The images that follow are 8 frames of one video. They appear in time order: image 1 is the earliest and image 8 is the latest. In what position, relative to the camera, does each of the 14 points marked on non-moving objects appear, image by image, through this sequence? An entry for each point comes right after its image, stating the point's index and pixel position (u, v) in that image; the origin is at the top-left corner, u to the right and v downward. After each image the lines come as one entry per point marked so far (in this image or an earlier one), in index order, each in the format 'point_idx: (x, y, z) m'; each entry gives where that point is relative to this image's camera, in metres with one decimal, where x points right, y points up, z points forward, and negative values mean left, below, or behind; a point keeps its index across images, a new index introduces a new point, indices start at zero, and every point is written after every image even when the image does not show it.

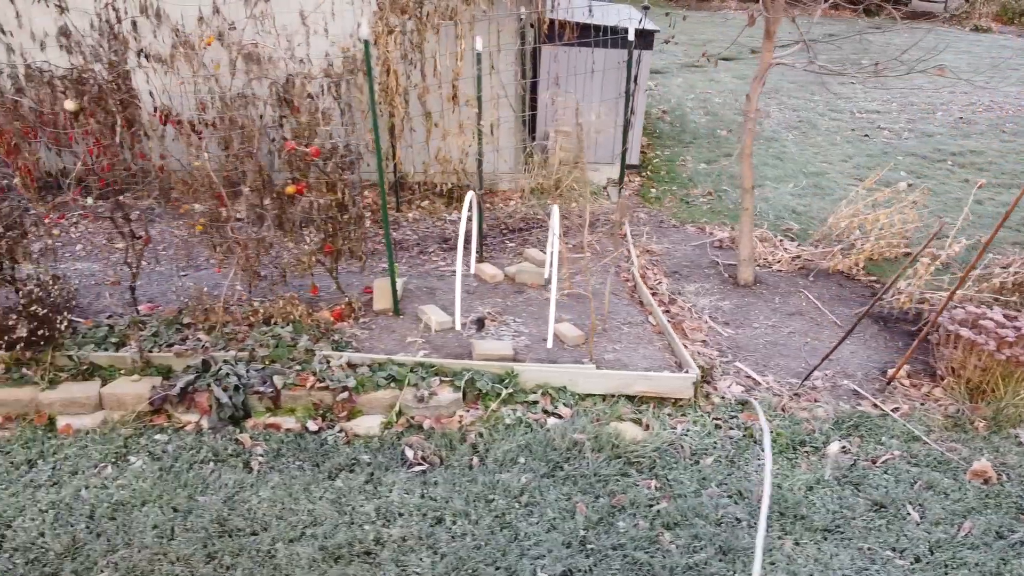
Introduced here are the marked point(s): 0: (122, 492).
0: (-1.3, -0.7, +2.8) m
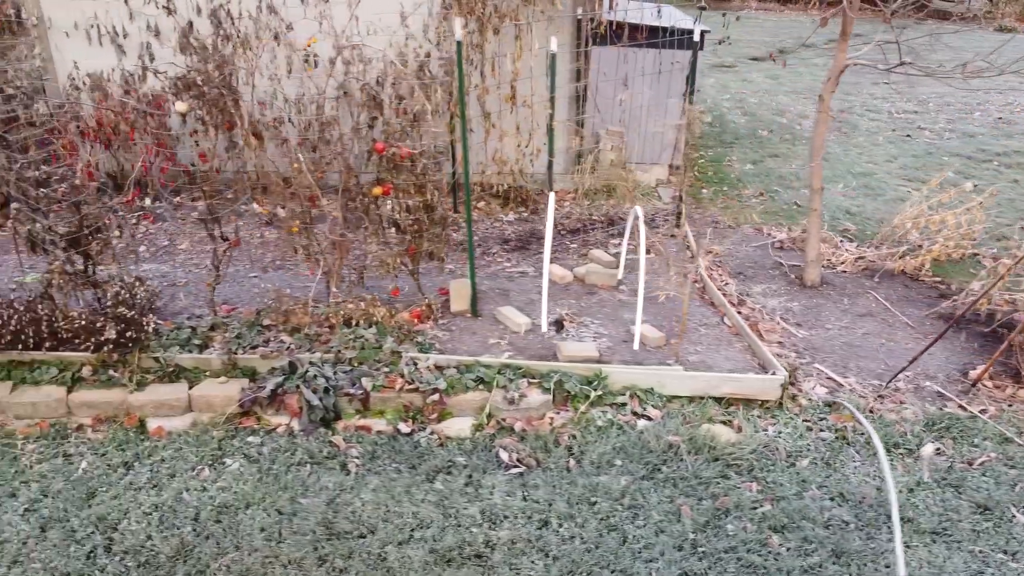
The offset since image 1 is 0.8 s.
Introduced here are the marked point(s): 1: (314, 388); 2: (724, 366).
0: (-1.0, -0.7, +2.8) m
1: (-0.8, -0.4, +3.2) m
2: (+0.9, -0.3, +3.5) m
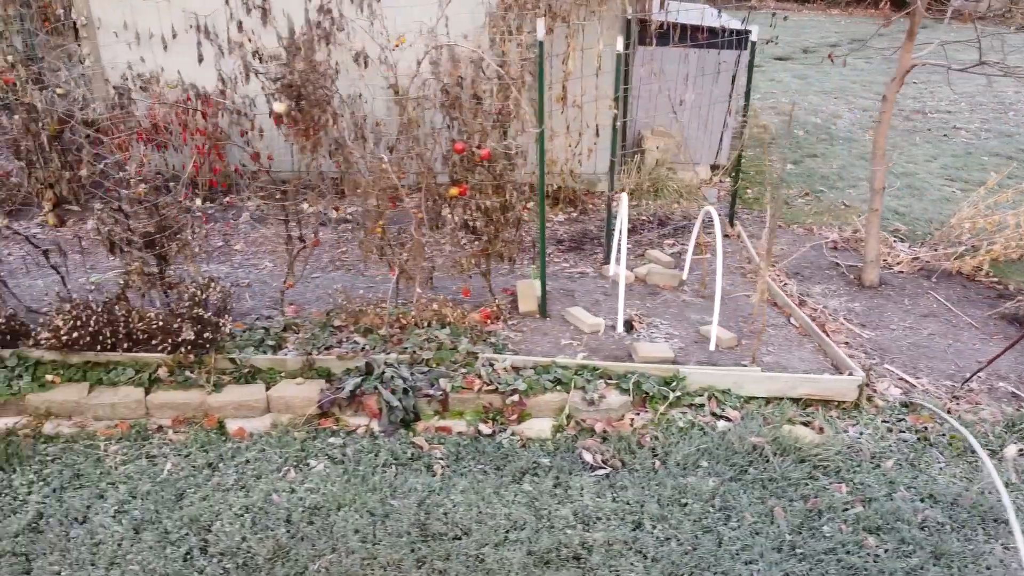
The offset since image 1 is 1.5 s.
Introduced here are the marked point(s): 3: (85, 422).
0: (-0.7, -0.7, +2.8) m
1: (-0.5, -0.4, +3.2) m
2: (+1.2, -0.3, +3.5) m
3: (-1.7, -0.5, +3.2) m
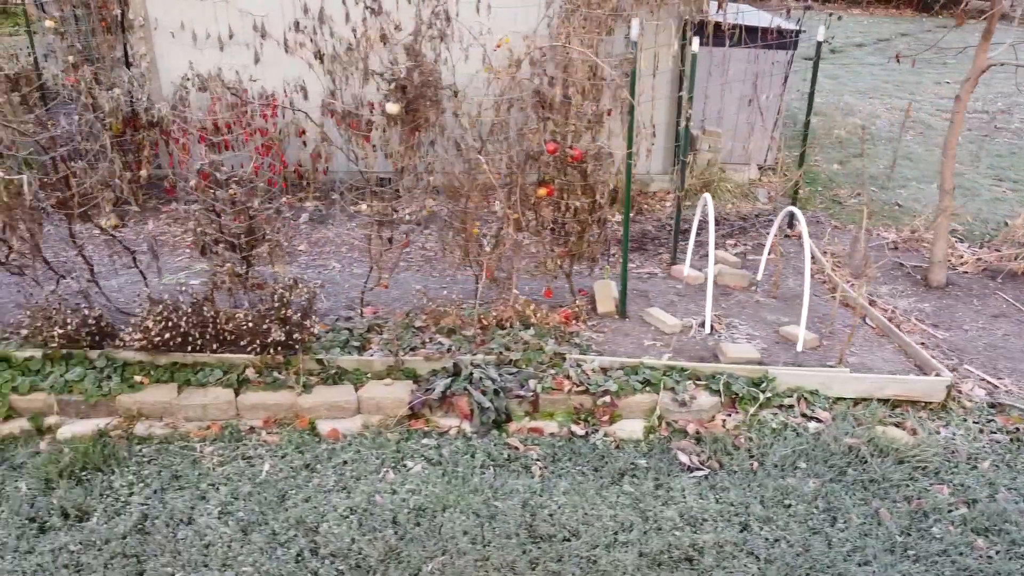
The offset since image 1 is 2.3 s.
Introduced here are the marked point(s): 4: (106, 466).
0: (-0.3, -0.7, +2.8) m
1: (-0.1, -0.4, +3.2) m
2: (+1.6, -0.3, +3.4) m
3: (-1.3, -0.5, +3.2) m
4: (-1.5, -0.6, +3.0) m
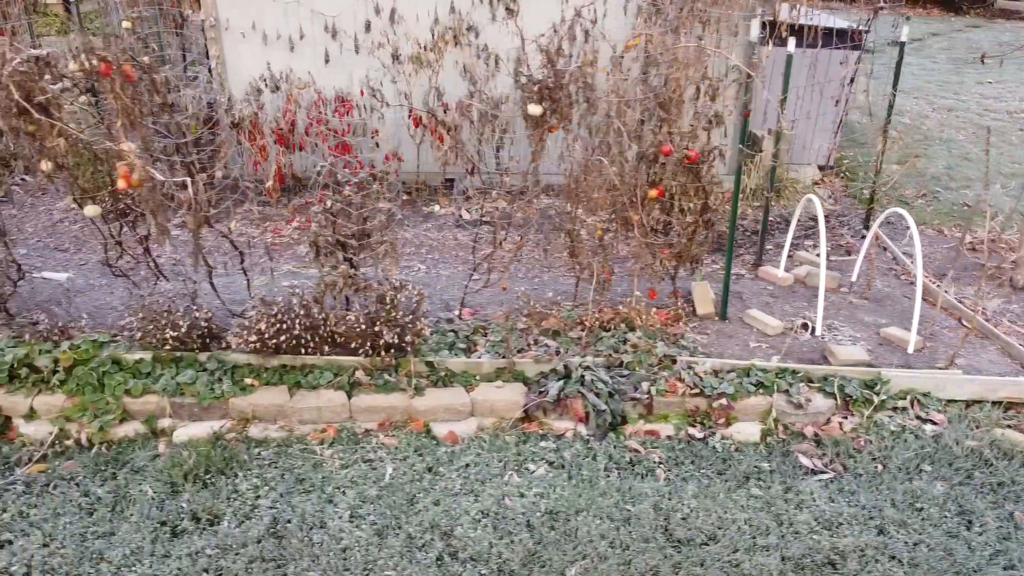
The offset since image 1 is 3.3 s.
0: (+0.1, -0.7, +2.8) m
1: (+0.3, -0.4, +3.2) m
2: (+2.0, -0.3, +3.4) m
3: (-0.9, -0.5, +3.2) m
4: (-1.0, -0.7, +2.9) m
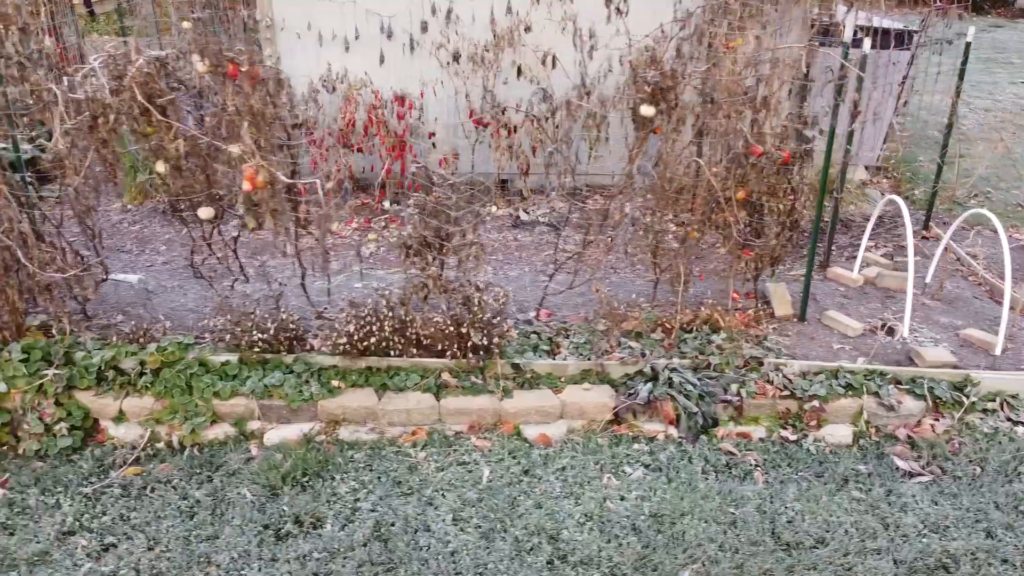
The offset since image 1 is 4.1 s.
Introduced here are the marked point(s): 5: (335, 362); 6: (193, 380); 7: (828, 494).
0: (+0.5, -0.7, +2.8) m
1: (+0.7, -0.4, +3.2) m
2: (+2.4, -0.3, +3.4) m
3: (-0.5, -0.5, +3.2) m
4: (-0.7, -0.7, +2.9) m
5: (-0.7, -0.3, +3.3) m
6: (-1.2, -0.4, +3.2) m
7: (+1.1, -0.7, +2.8) m
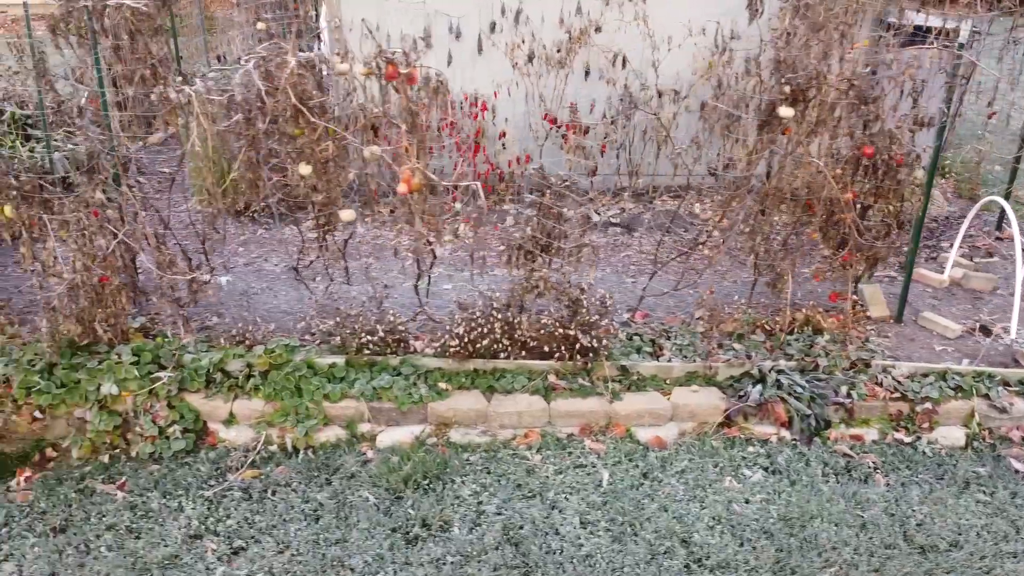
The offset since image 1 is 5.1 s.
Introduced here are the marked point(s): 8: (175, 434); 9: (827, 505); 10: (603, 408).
0: (+0.9, -0.7, +2.8) m
1: (+1.1, -0.4, +3.1) m
2: (+2.8, -0.4, +3.4) m
3: (-0.1, -0.5, +3.1) m
4: (-0.2, -0.7, +2.9) m
5: (-0.3, -0.3, +3.3) m
6: (-0.8, -0.4, +3.1) m
7: (+1.5, -0.7, +2.8) m
8: (-1.3, -0.5, +3.0) m
9: (+1.1, -0.7, +2.8) m
10: (+0.3, -0.5, +3.2) m
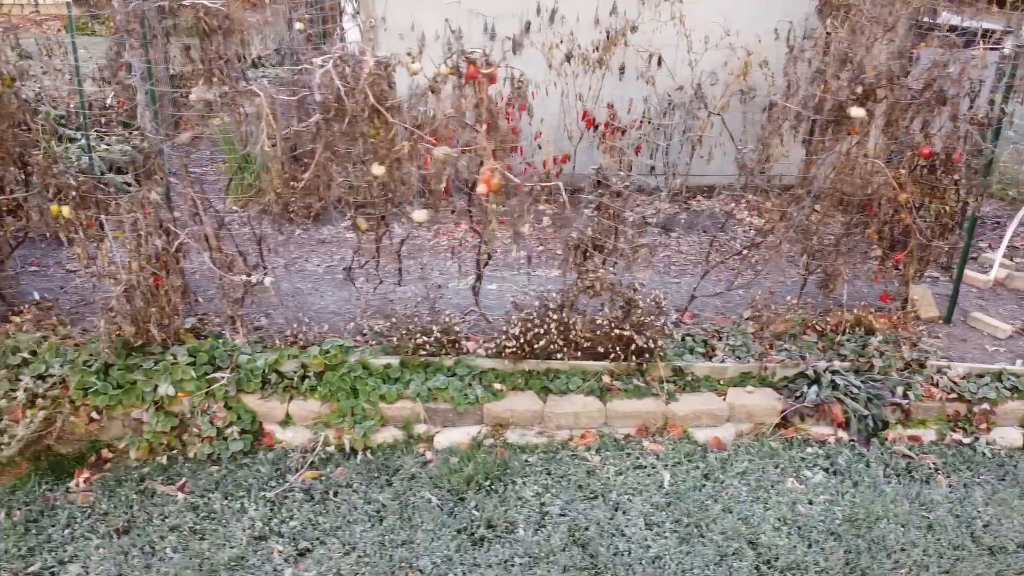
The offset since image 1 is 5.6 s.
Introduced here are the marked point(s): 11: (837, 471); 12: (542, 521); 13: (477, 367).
0: (+1.1, -0.7, +2.8) m
1: (+1.3, -0.4, +3.1) m
2: (+3.0, -0.4, +3.4) m
3: (+0.1, -0.6, +3.1) m
4: (0.0, -0.7, +2.9) m
5: (-0.1, -0.3, +3.3) m
6: (-0.6, -0.4, +3.1) m
7: (+1.7, -0.7, +2.8) m
8: (-1.0, -0.5, +3.0) m
9: (+1.3, -0.7, +2.8) m
10: (+0.6, -0.5, +3.1) m
11: (+1.2, -0.7, +2.9) m
12: (+0.1, -0.8, +2.7) m
13: (-0.1, -0.3, +3.2) m
